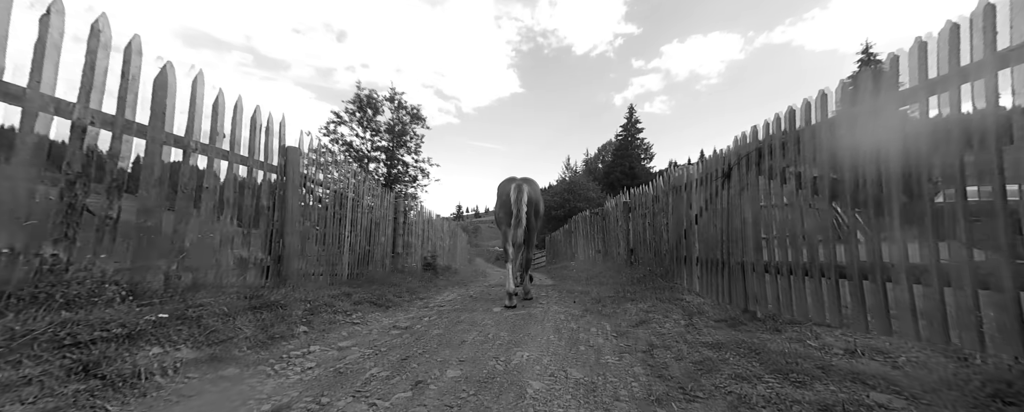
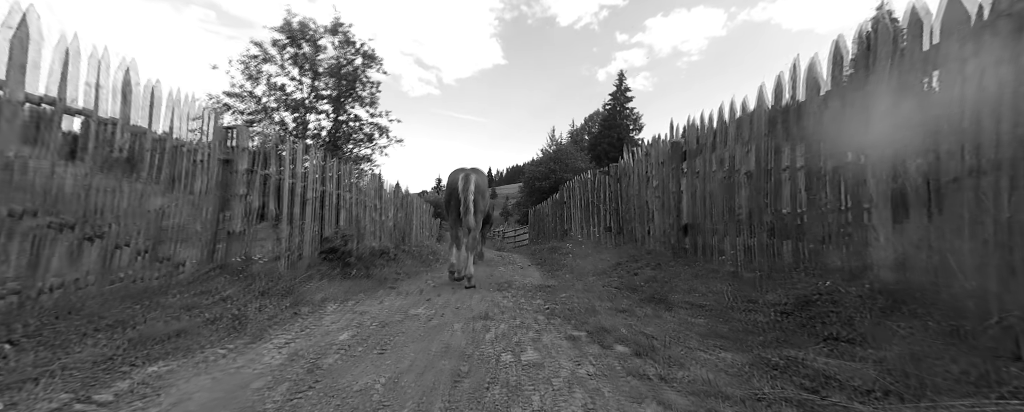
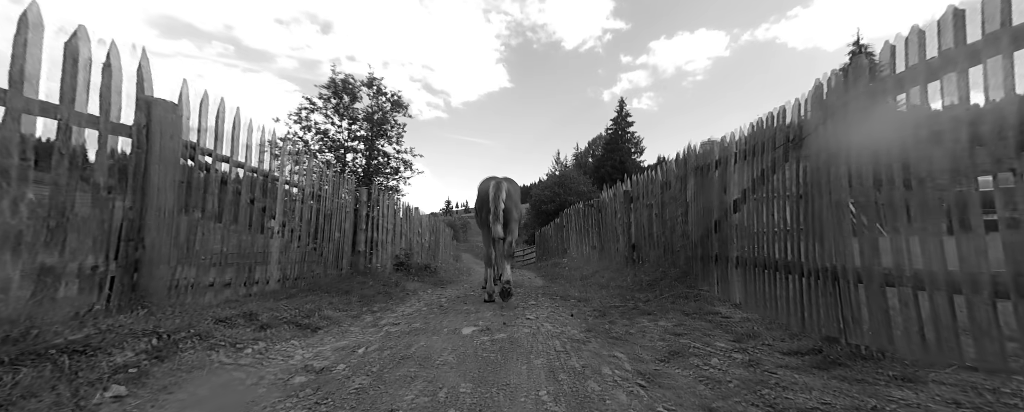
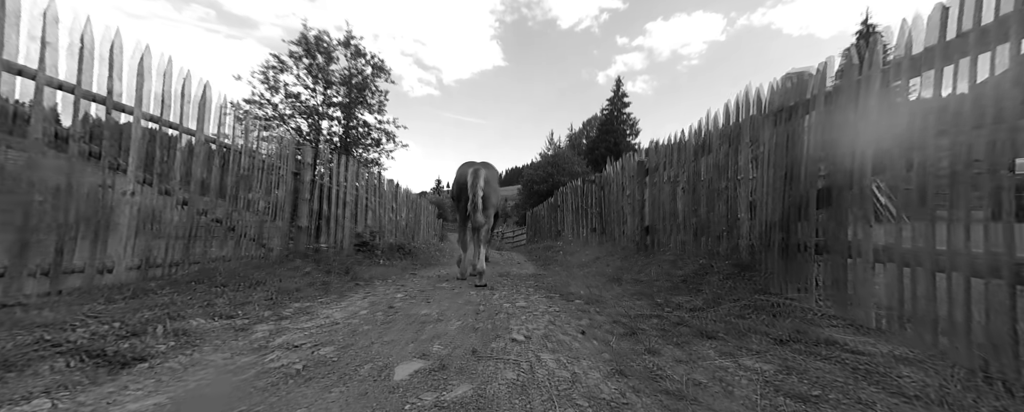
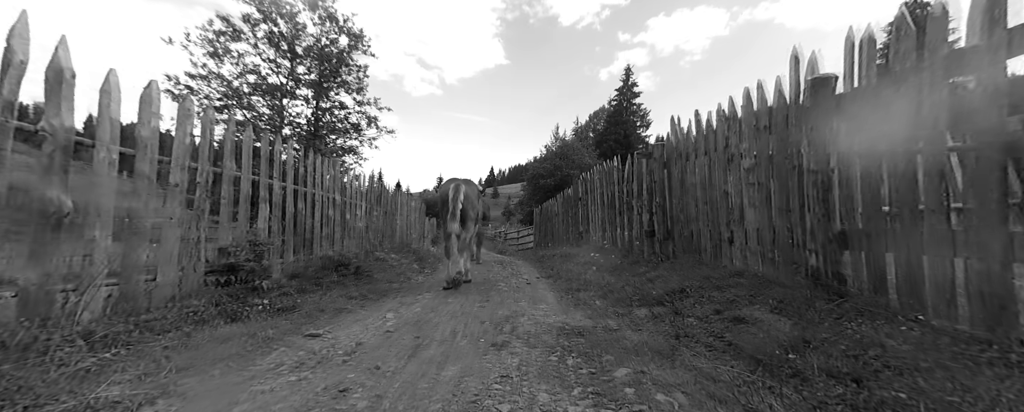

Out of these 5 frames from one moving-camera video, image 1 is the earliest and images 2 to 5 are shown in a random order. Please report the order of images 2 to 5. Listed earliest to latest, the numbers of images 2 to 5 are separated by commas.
3, 4, 2, 5
